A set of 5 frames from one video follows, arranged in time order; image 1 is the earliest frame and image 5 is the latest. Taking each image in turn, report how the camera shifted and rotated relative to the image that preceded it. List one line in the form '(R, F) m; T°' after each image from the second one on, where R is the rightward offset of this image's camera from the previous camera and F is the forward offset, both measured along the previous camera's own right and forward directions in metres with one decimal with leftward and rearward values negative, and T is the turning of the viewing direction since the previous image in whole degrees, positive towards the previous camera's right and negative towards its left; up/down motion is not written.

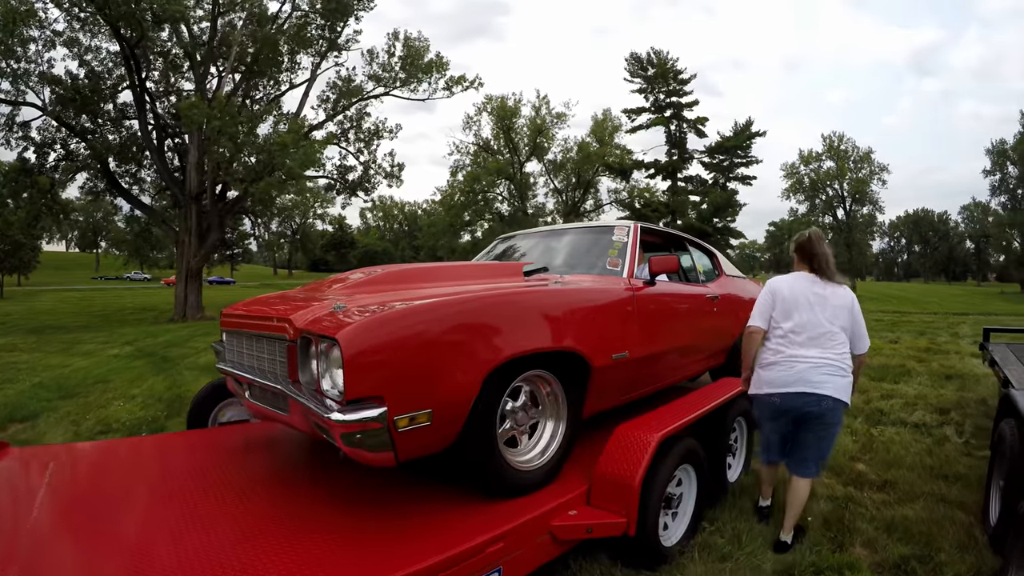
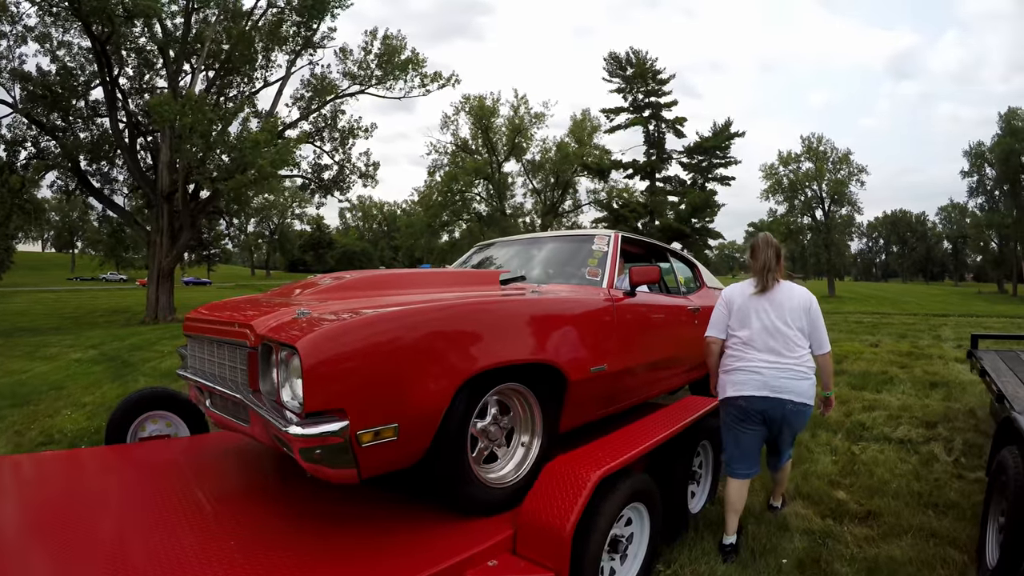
(+0.3, +0.4) m; +2°
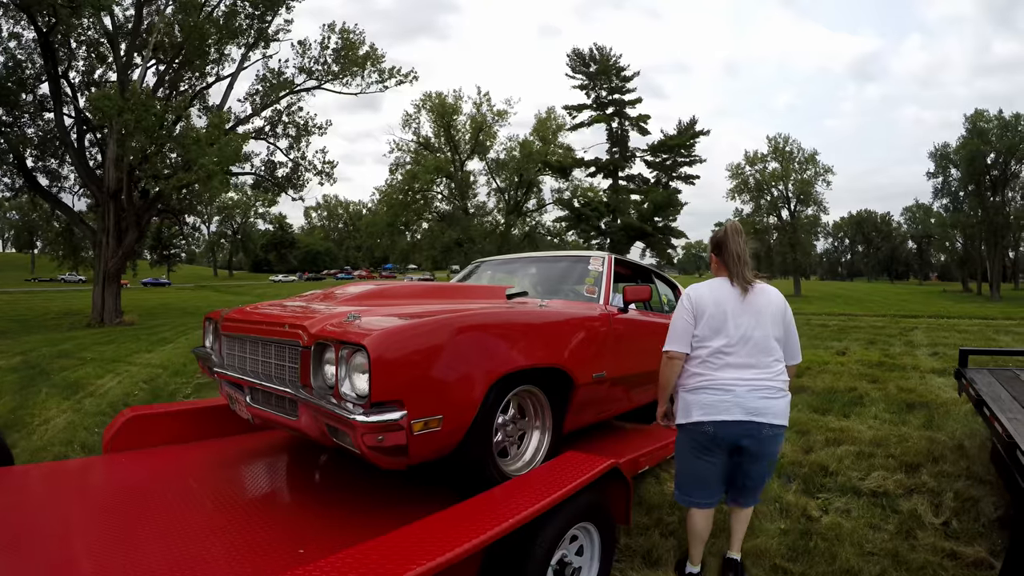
(+0.6, +0.9) m; +3°
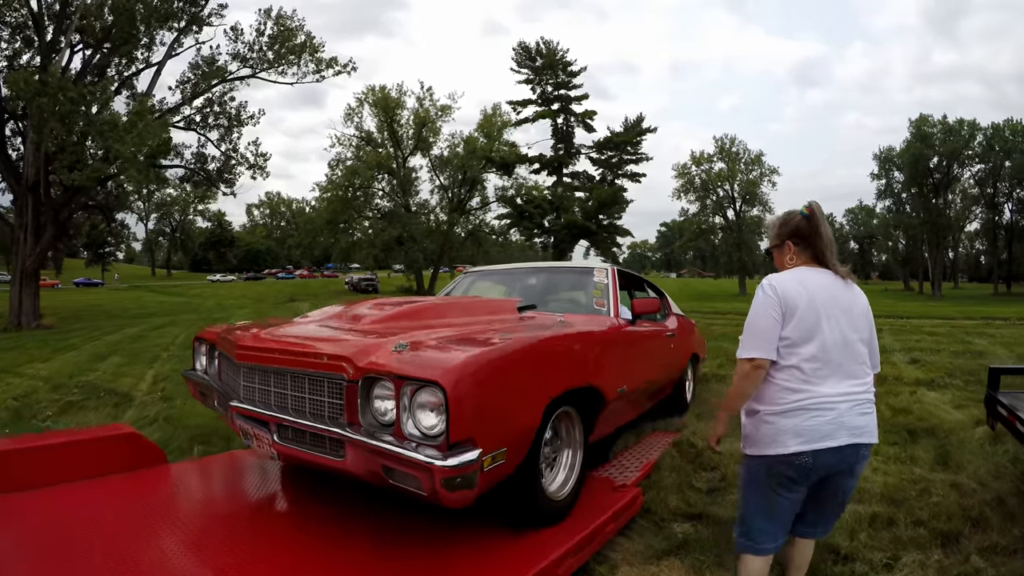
(+0.3, +0.9) m; +5°
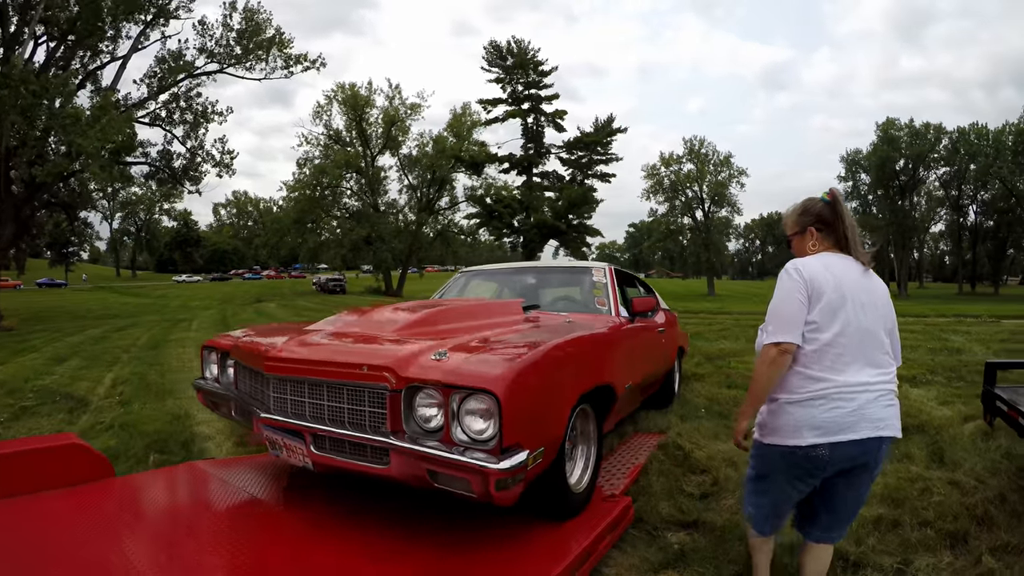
(0.0, +0.1) m; +3°
